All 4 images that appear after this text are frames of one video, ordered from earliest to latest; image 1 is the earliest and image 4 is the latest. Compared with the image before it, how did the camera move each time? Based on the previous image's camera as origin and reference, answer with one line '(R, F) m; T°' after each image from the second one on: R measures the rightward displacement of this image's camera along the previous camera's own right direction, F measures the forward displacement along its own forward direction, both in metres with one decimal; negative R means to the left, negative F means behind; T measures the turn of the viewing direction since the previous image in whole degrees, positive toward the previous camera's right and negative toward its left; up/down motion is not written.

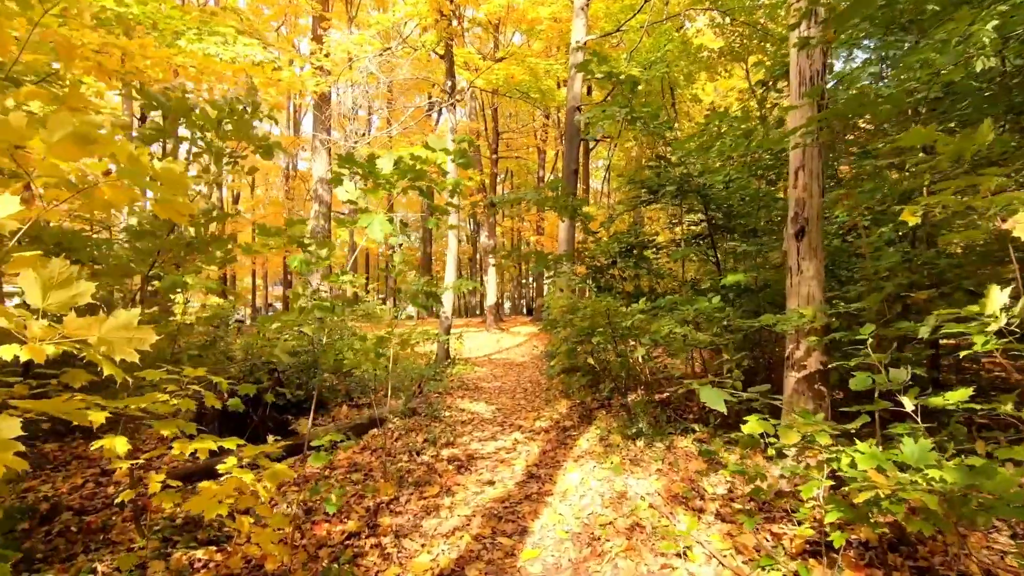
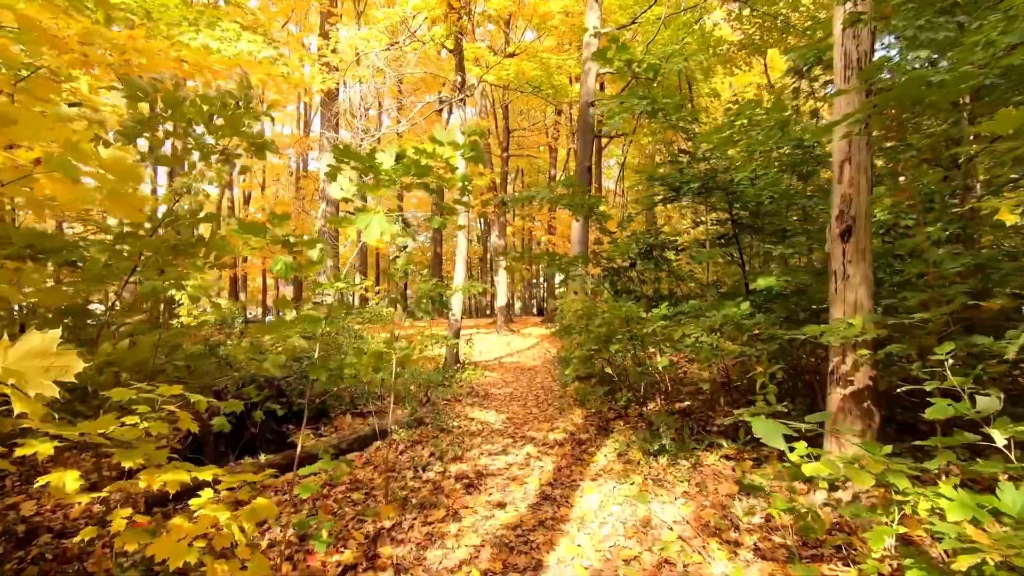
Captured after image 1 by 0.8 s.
(0.0, +0.3) m; -1°
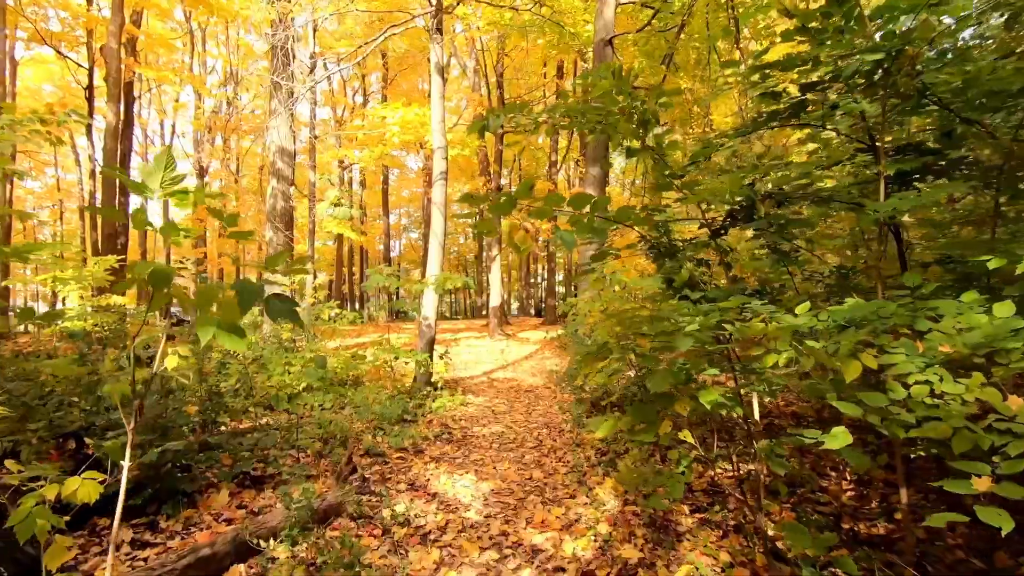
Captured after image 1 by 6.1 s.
(+0.1, +2.5) m; 0°
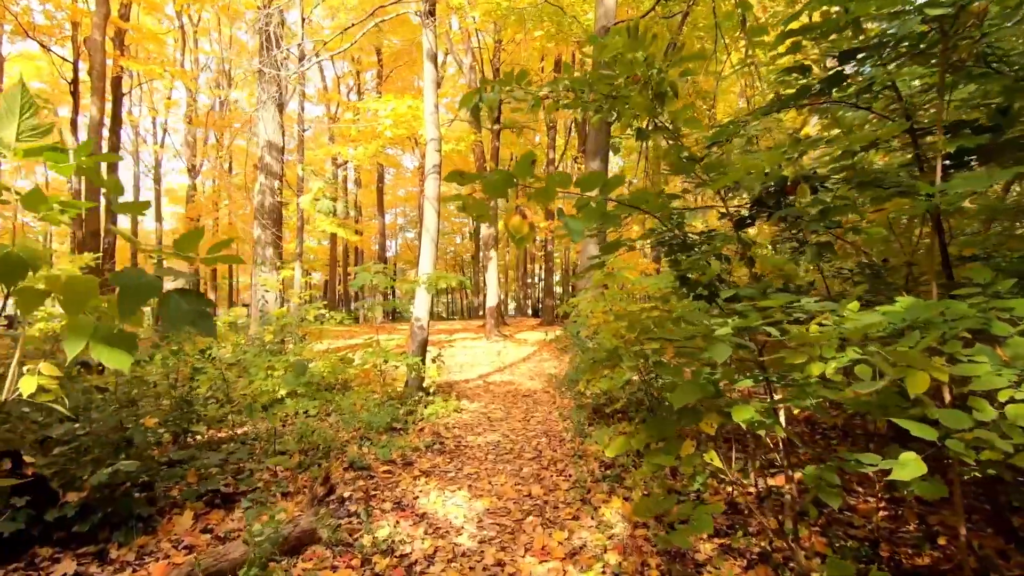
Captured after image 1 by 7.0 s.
(0.0, +0.4) m; 0°
